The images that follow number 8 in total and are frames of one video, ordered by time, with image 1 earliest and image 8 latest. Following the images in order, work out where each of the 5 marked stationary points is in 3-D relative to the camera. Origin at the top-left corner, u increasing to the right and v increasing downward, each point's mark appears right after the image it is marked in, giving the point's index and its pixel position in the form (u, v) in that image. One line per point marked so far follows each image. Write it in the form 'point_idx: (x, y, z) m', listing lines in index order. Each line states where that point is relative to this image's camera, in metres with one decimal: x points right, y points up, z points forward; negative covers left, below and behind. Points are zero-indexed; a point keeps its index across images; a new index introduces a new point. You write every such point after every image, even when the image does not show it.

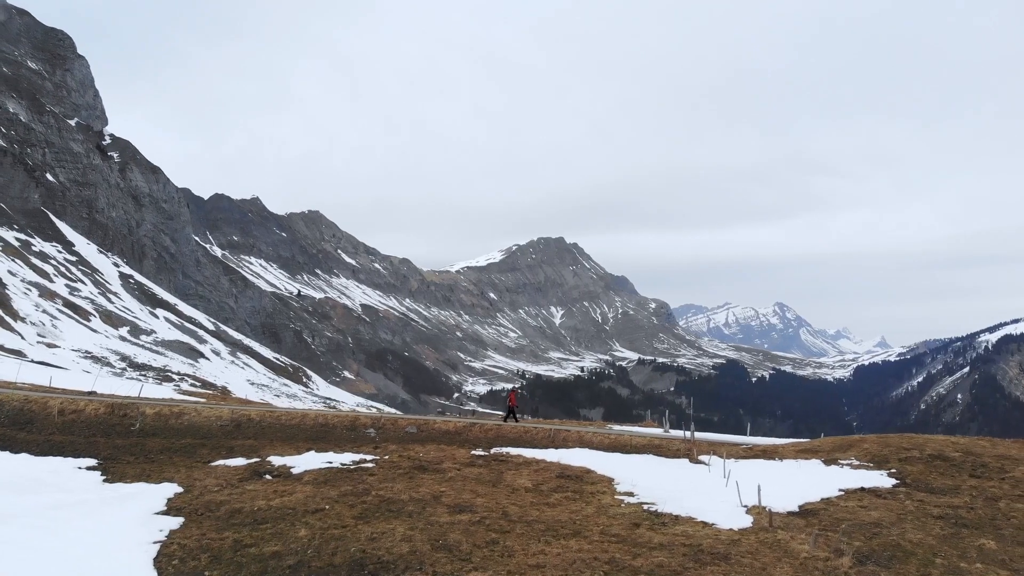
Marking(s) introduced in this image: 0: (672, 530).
0: (+4.1, -6.4, +15.6) m
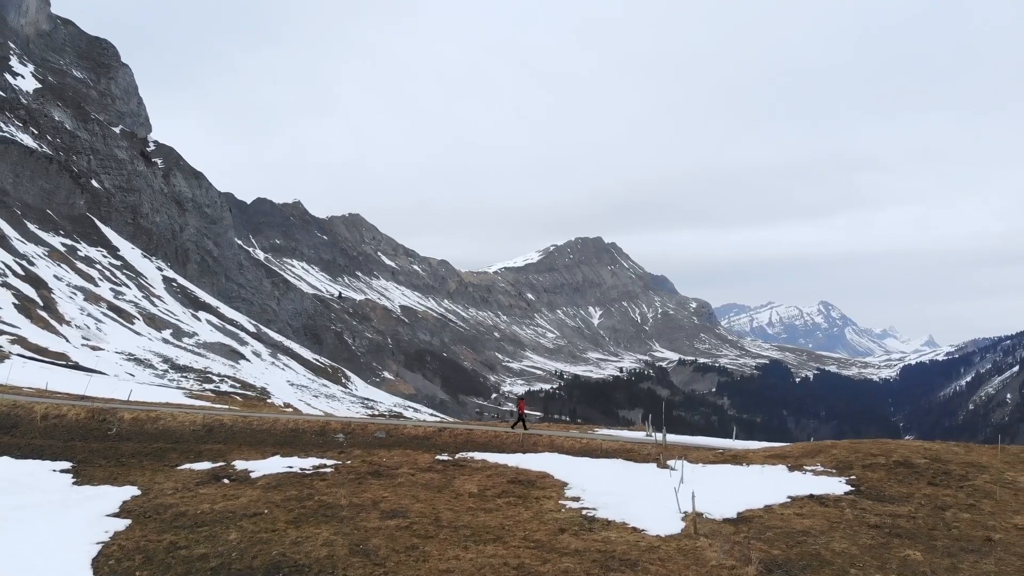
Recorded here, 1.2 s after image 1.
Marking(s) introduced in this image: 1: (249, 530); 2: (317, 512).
0: (+2.1, -6.7, +15.9) m
1: (-7.1, -6.5, +15.8) m
2: (-5.6, -6.4, +16.9) m
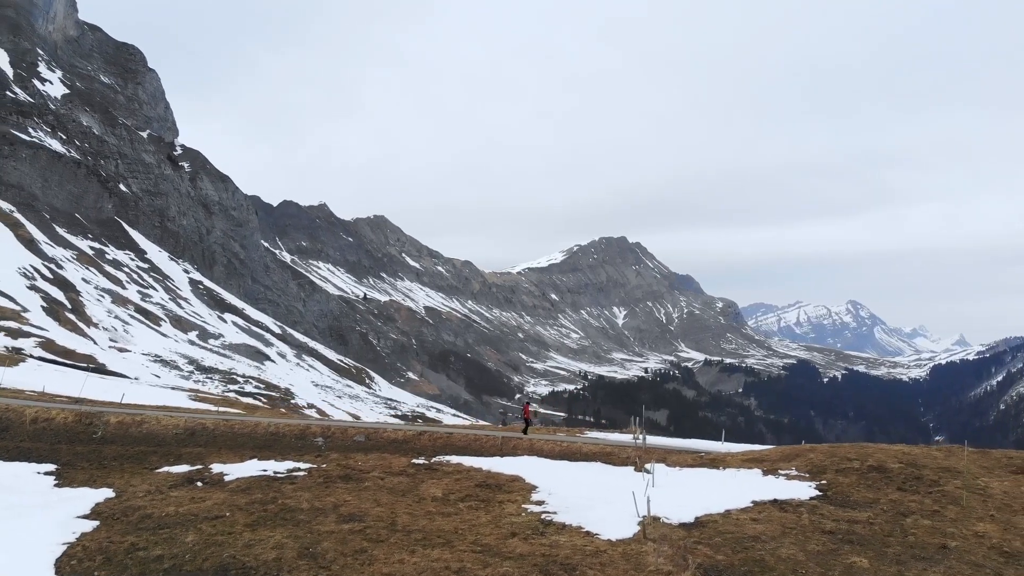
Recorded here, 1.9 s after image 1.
0: (+0.7, -6.9, +16.1) m
1: (-8.5, -6.7, +16.2) m
2: (-6.9, -6.7, +17.4) m
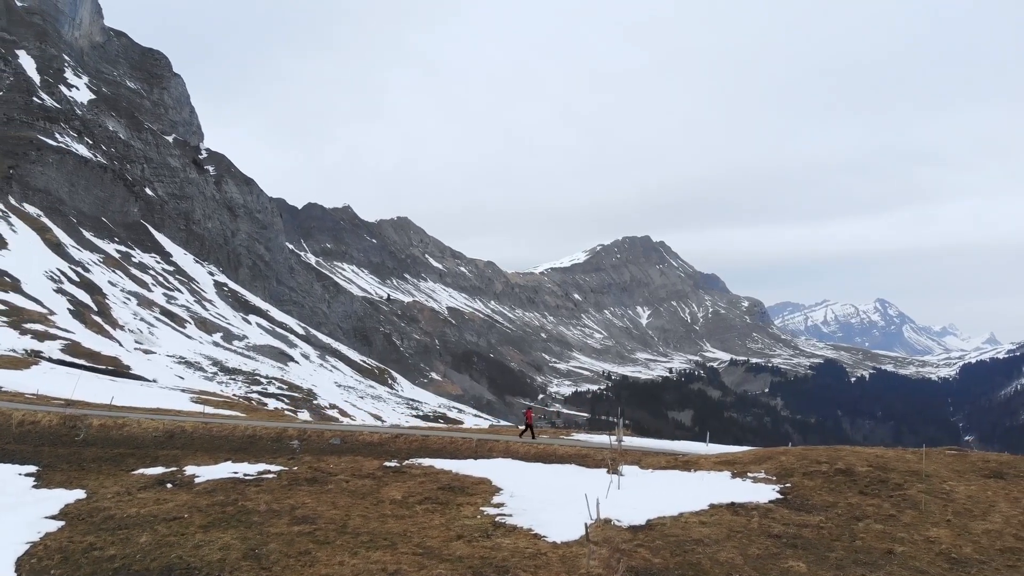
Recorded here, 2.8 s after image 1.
0: (-0.8, -7.1, +16.4) m
1: (-10.0, -7.0, +16.8) m
2: (-8.4, -6.9, +17.8) m
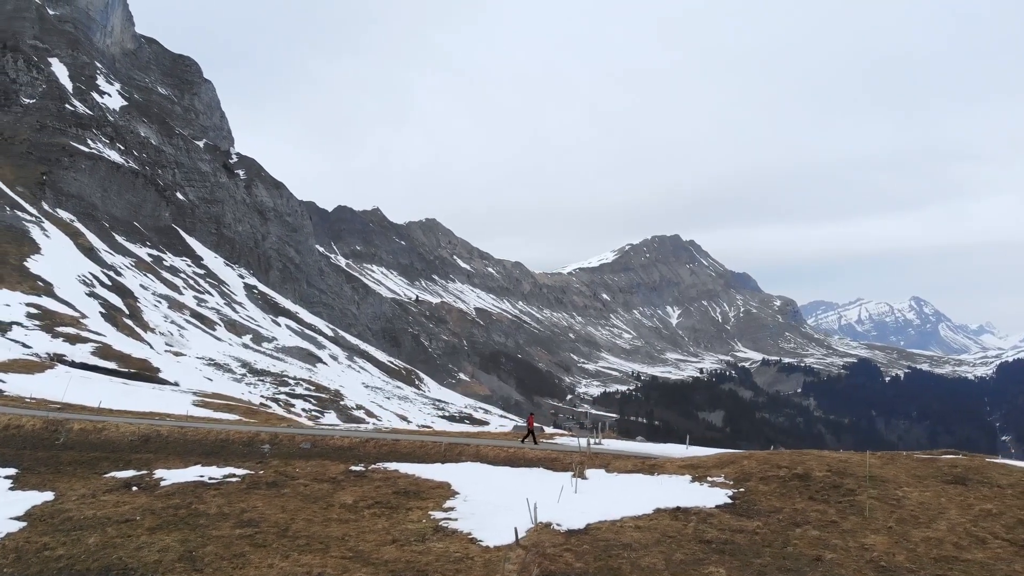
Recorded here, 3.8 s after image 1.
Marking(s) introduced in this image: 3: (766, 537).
0: (-2.8, -7.4, +16.9) m
1: (-12.0, -7.3, +17.5) m
2: (-10.3, -7.3, +18.5) m
3: (+7.7, -7.6, +17.9) m
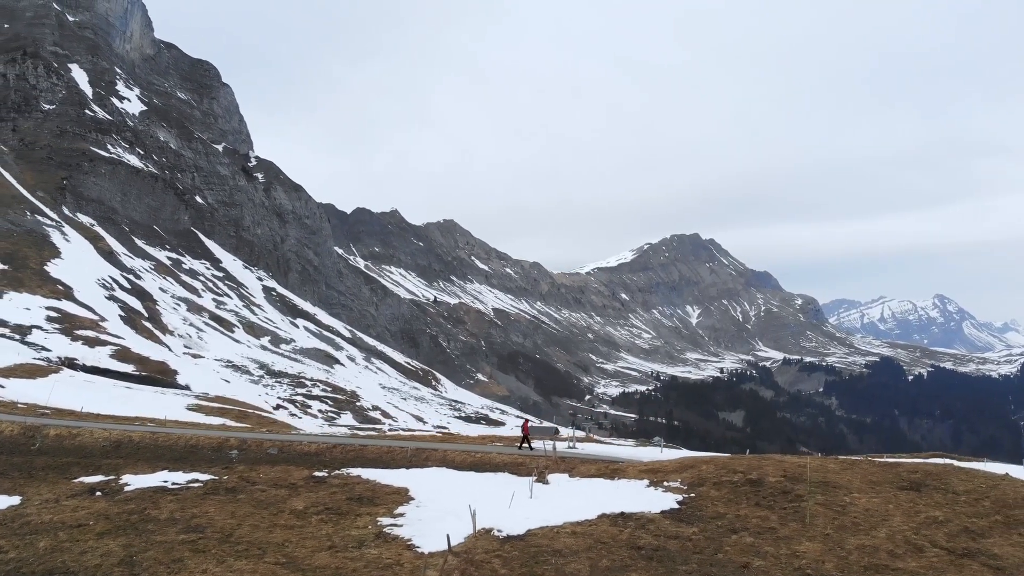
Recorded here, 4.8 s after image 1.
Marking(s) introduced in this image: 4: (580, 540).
0: (-4.8, -7.8, +17.3) m
1: (-13.9, -7.7, +18.1) m
2: (-12.3, -7.7, +19.1) m
3: (+5.8, -7.9, +18.1) m
4: (+2.1, -7.7, +18.0) m
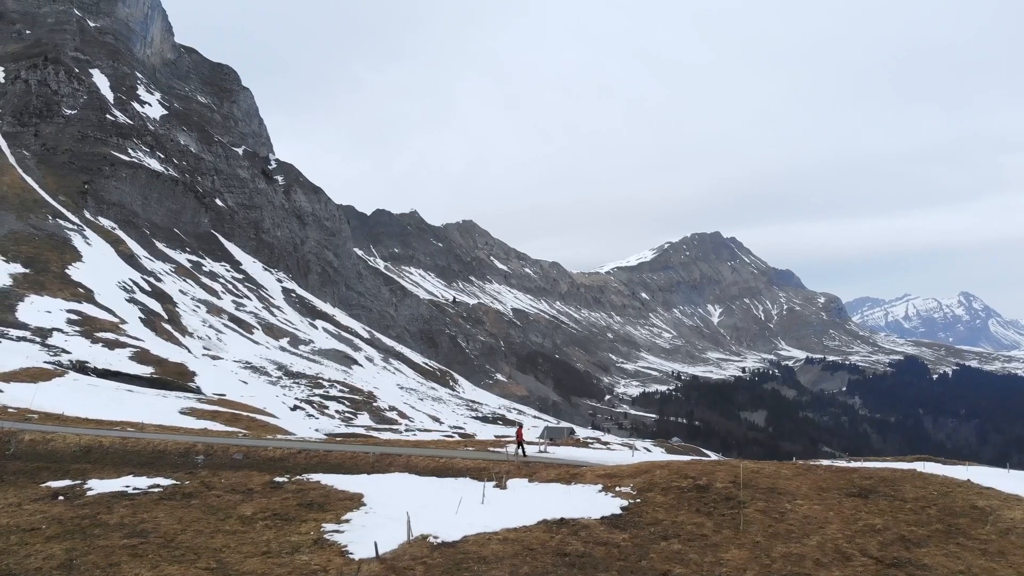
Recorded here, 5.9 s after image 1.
0: (-7.0, -8.2, +17.8) m
1: (-16.1, -8.2, +18.8) m
2: (-14.5, -8.1, +19.8) m
3: (+3.6, -8.2, +18.4) m
4: (0.0, -8.1, +18.4) m
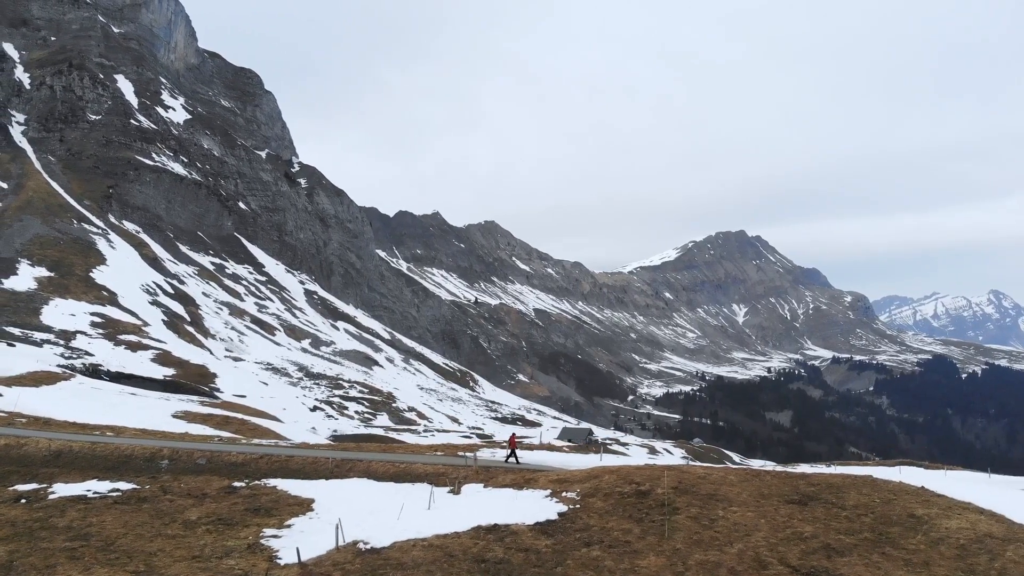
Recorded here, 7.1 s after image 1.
0: (-9.5, -8.6, +18.5) m
1: (-18.6, -8.7, +19.8) m
2: (-16.9, -8.6, +20.7) m
3: (+1.0, -8.6, +18.8) m
4: (-2.6, -8.5, +18.9) m
